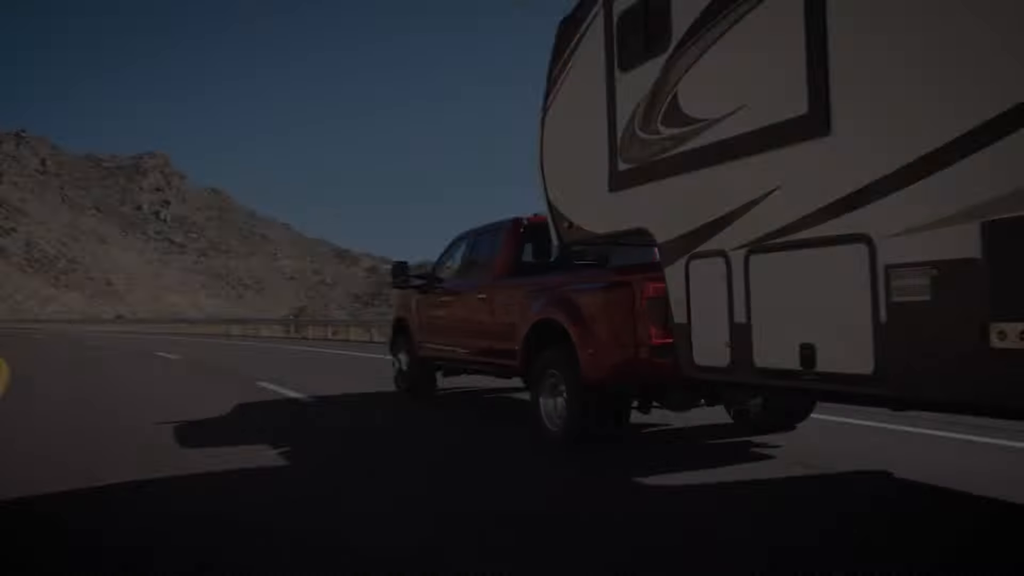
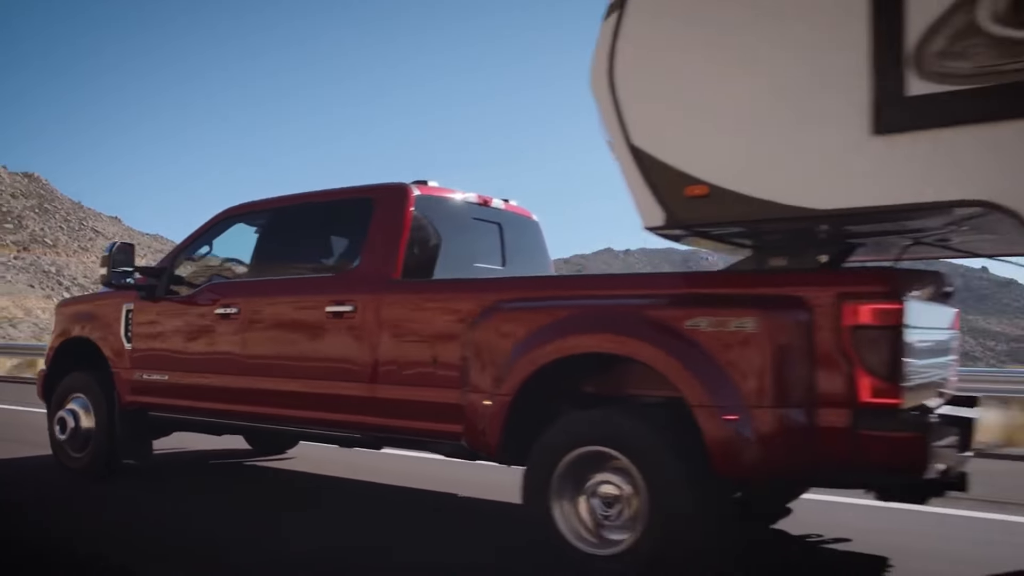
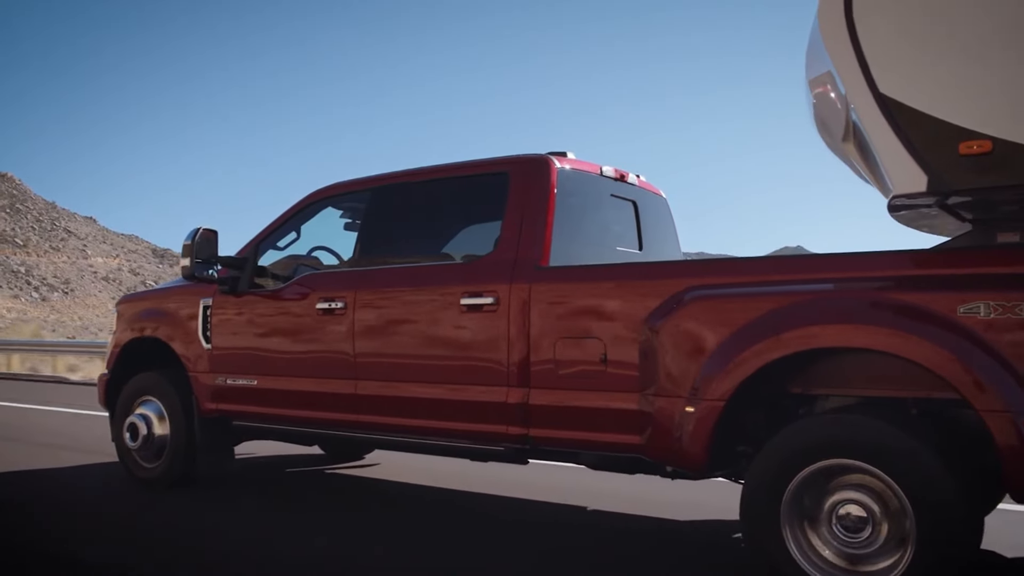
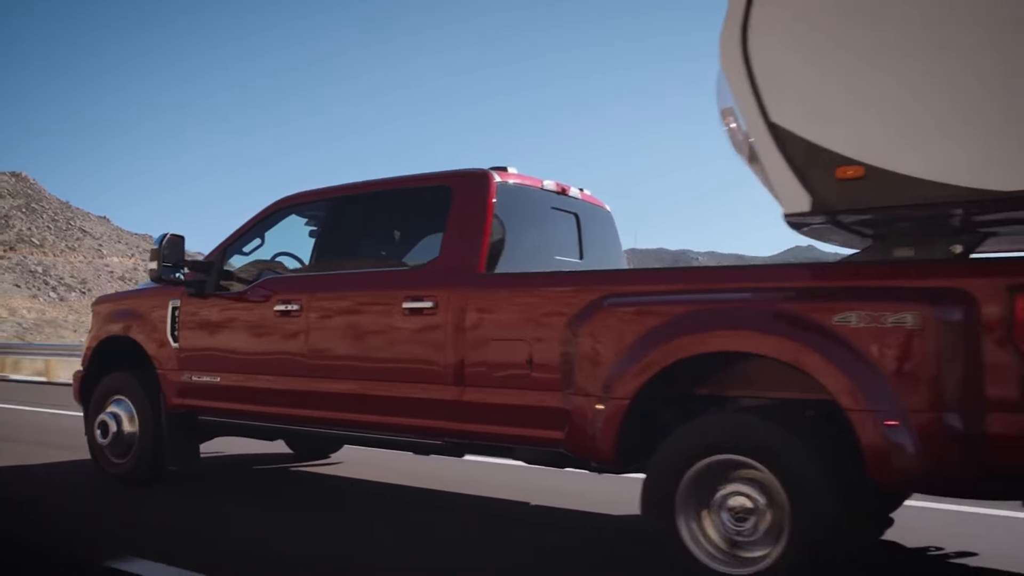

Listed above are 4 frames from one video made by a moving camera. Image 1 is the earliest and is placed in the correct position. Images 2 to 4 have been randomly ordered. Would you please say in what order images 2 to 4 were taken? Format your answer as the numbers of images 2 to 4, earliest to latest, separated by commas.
3, 4, 2
